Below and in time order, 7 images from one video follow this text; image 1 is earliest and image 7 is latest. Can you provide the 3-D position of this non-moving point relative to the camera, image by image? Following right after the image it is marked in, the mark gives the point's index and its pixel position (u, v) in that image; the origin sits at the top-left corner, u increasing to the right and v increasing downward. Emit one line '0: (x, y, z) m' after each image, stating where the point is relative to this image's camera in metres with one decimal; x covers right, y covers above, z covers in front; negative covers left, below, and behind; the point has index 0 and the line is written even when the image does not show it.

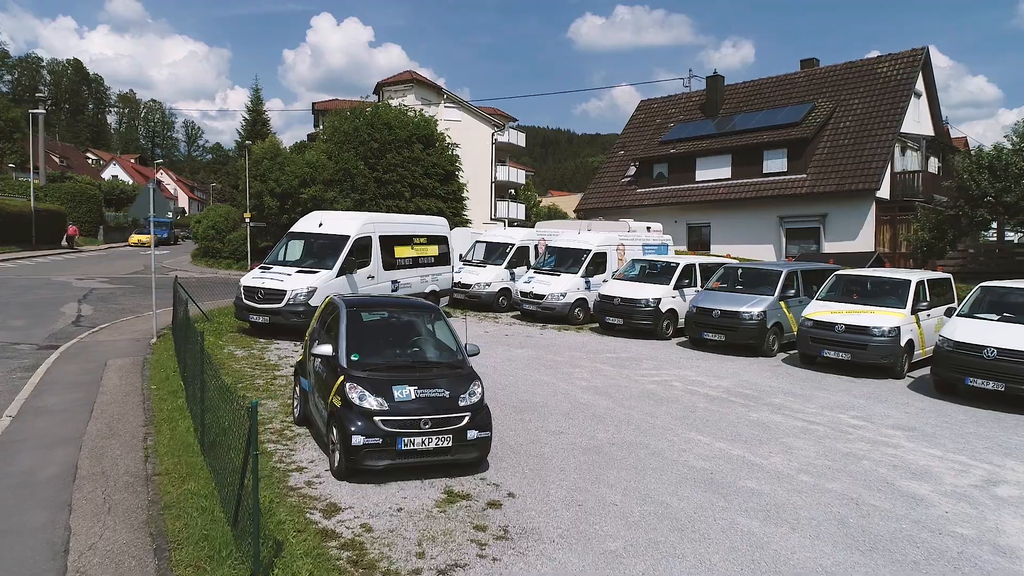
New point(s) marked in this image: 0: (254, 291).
0: (-4.9, -0.1, +12.8) m
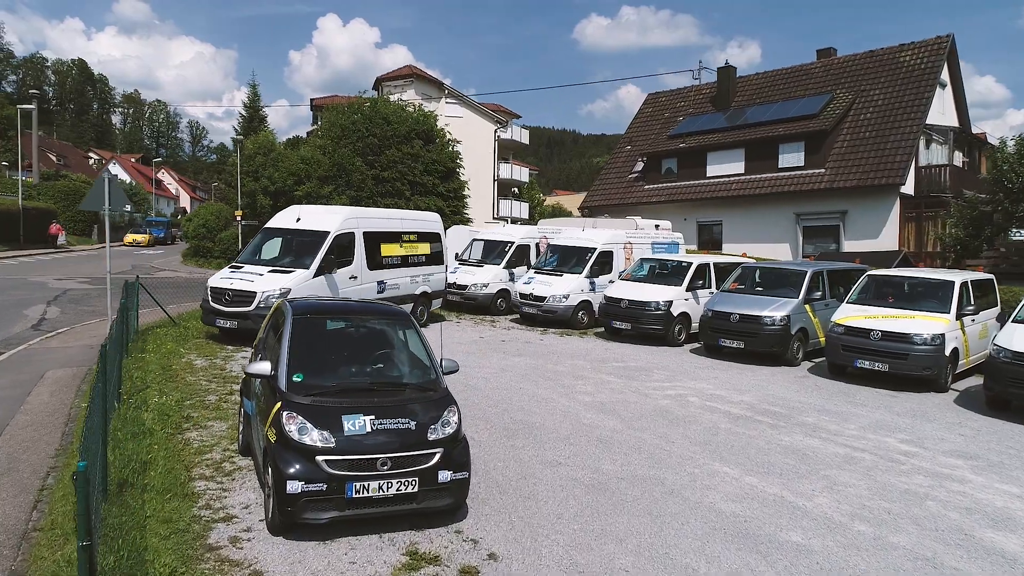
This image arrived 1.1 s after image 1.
0: (-5.0, -0.1, +11.5) m
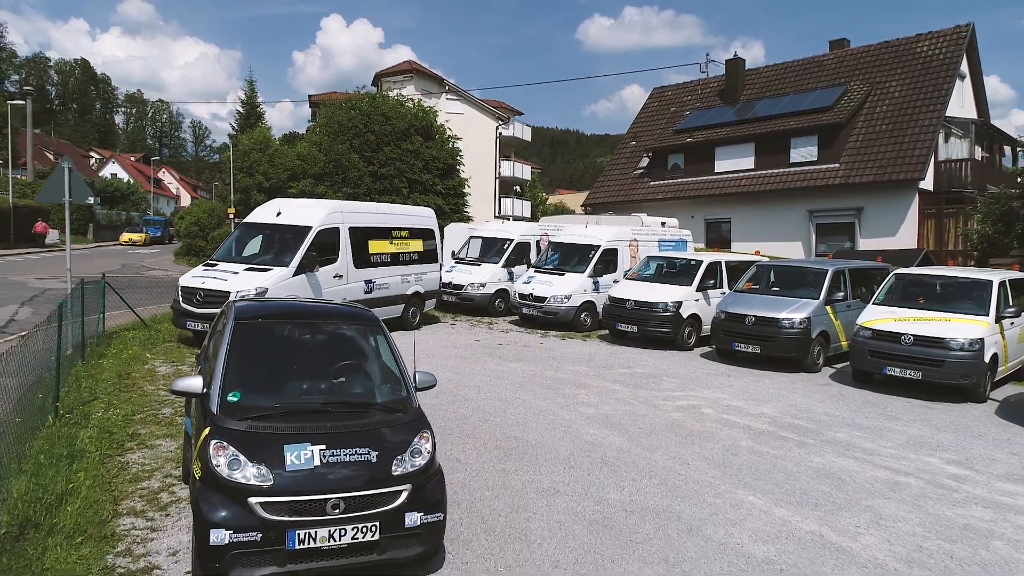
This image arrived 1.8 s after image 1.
0: (-5.0, -0.1, +10.6) m
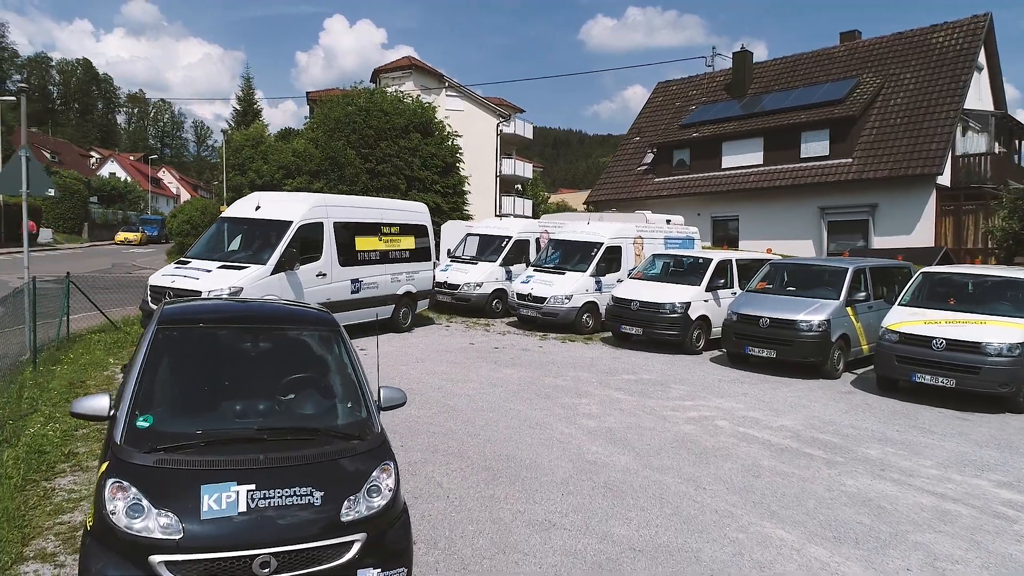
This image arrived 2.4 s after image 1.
0: (-5.1, -0.1, +9.8) m
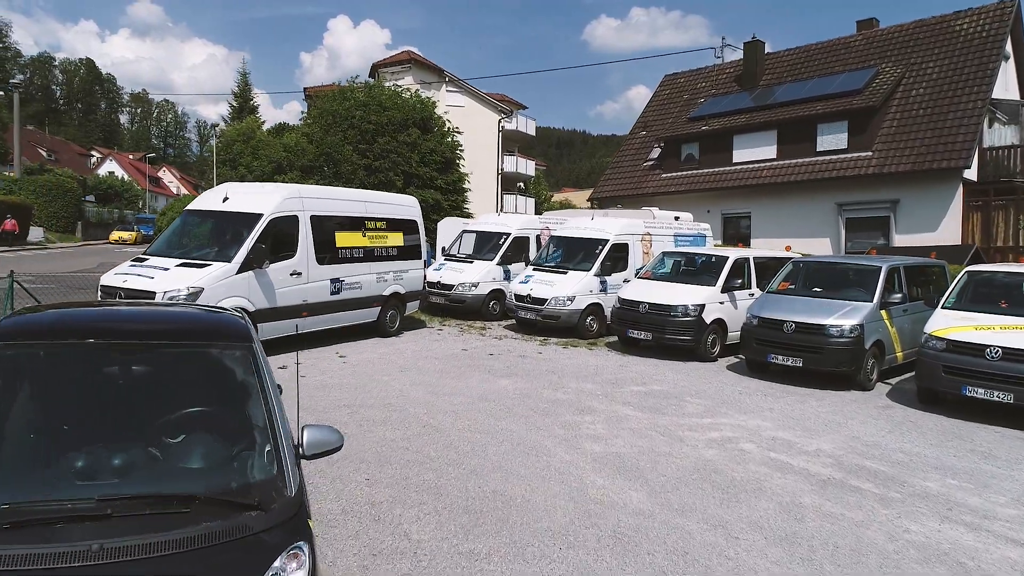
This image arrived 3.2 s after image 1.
0: (-5.1, -0.1, +8.7) m
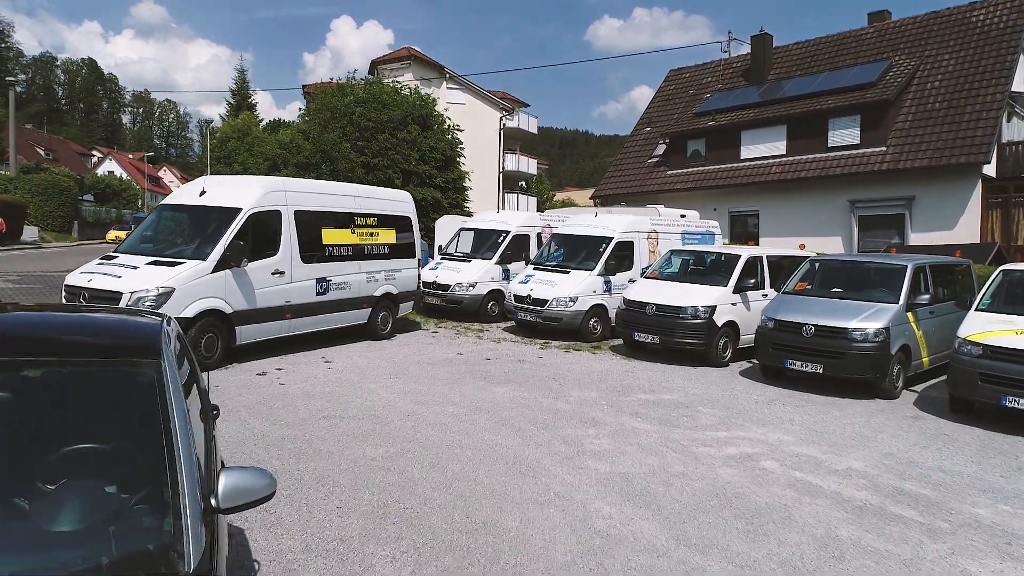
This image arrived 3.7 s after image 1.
0: (-5.2, -0.1, +8.1) m
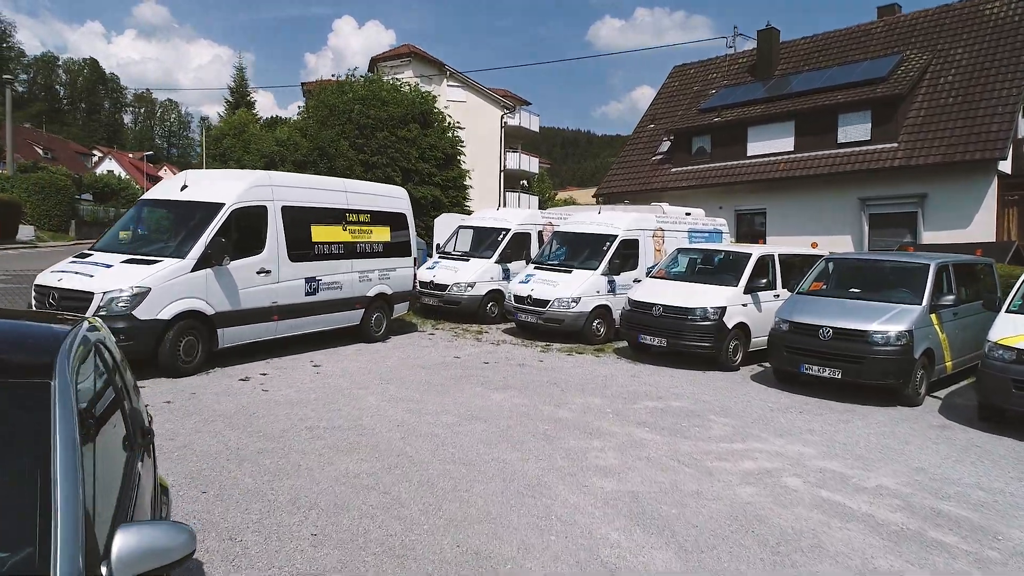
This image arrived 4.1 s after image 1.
0: (-5.2, -0.1, +7.6) m
